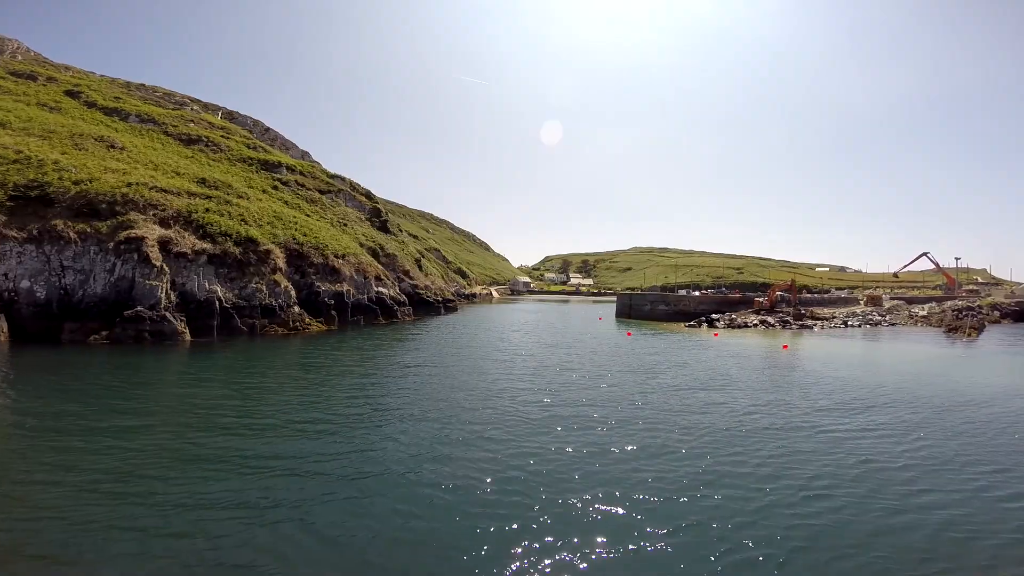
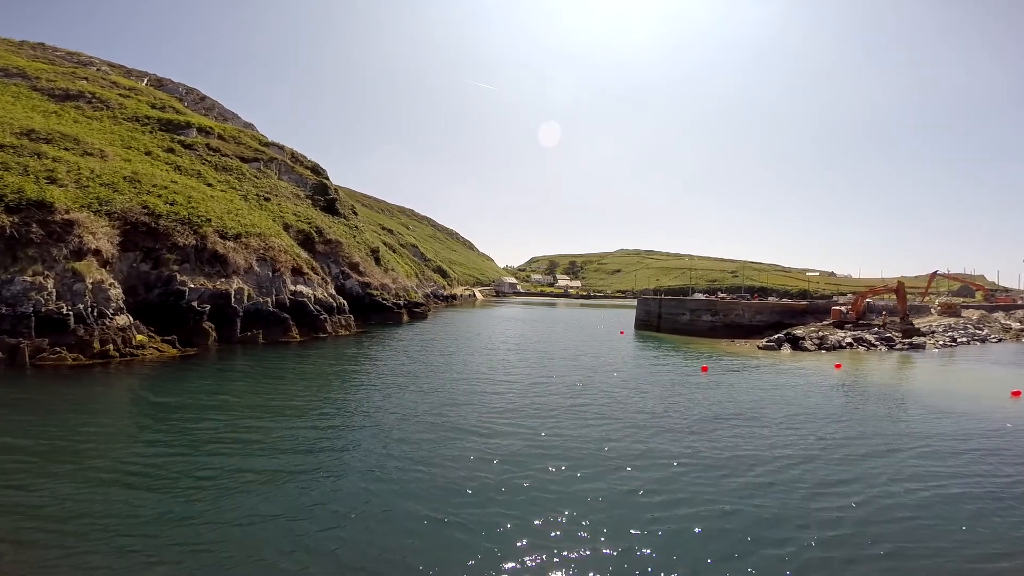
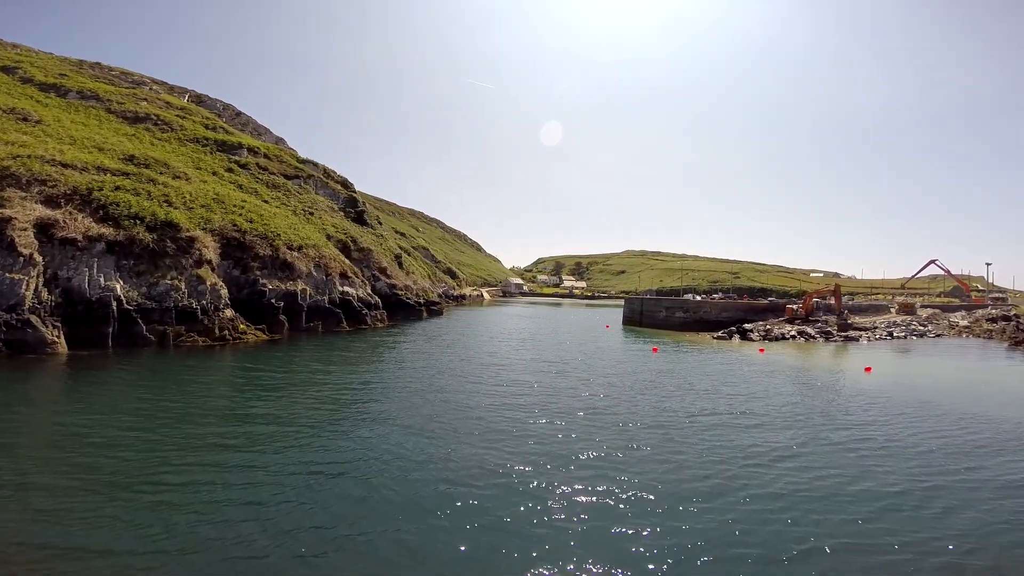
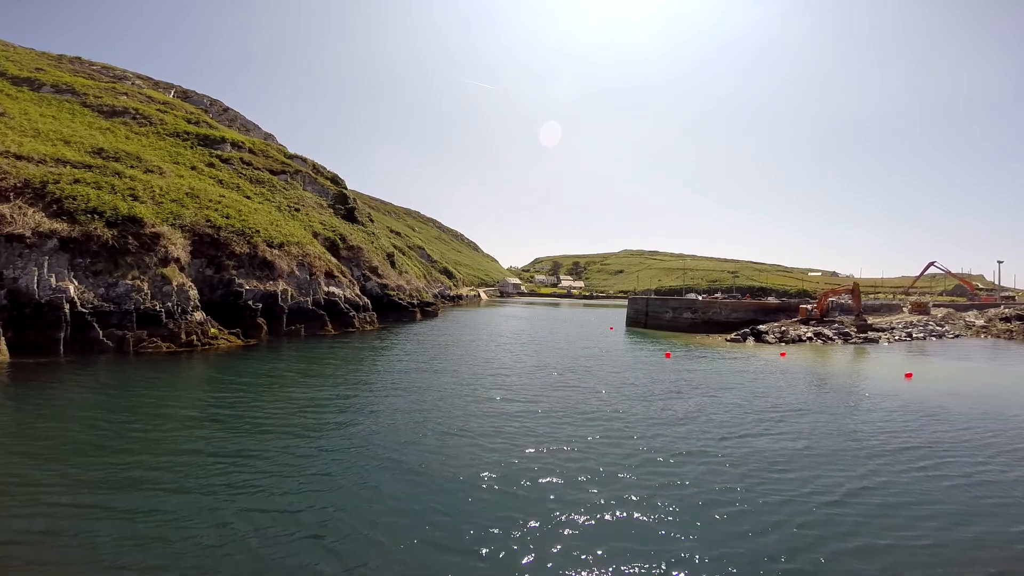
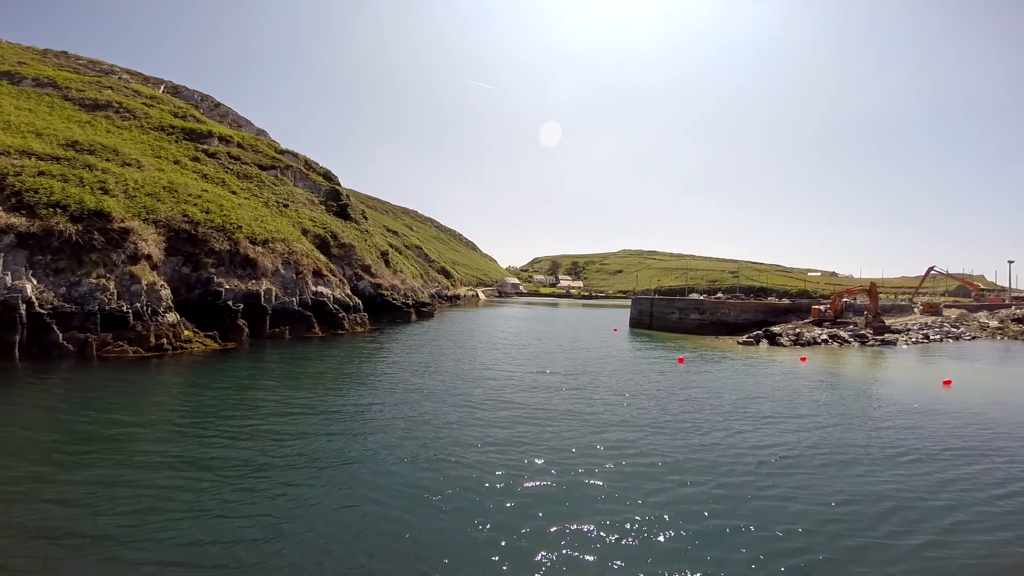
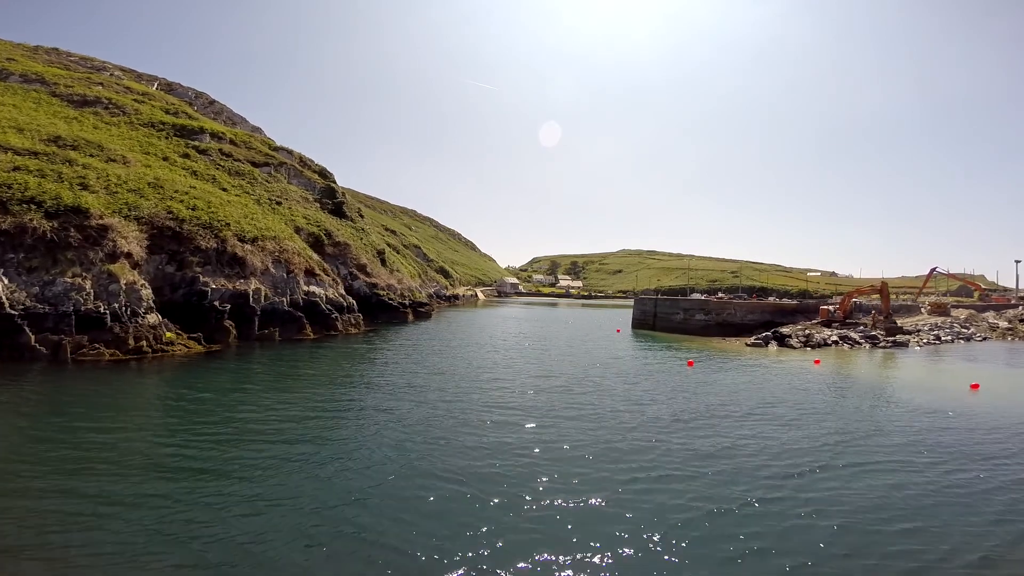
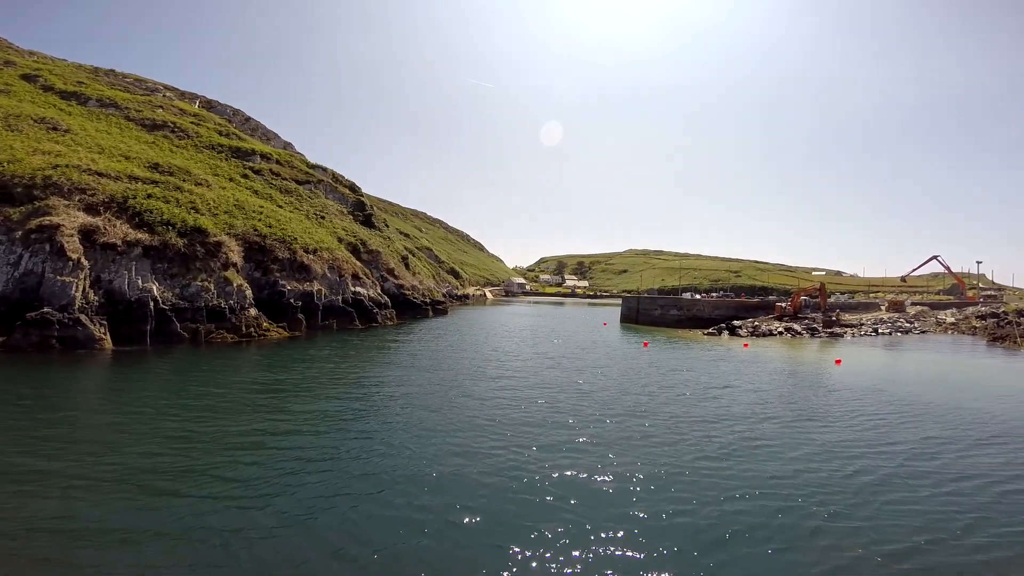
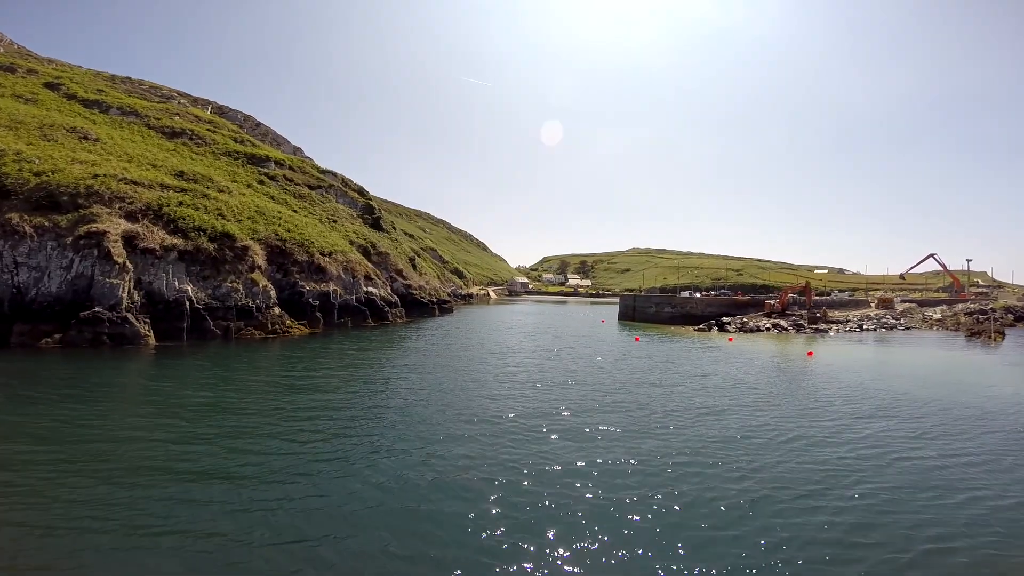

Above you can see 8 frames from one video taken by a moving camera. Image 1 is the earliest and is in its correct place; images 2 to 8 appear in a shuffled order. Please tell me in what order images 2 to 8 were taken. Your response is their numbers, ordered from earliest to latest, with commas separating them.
8, 7, 3, 4, 5, 6, 2
